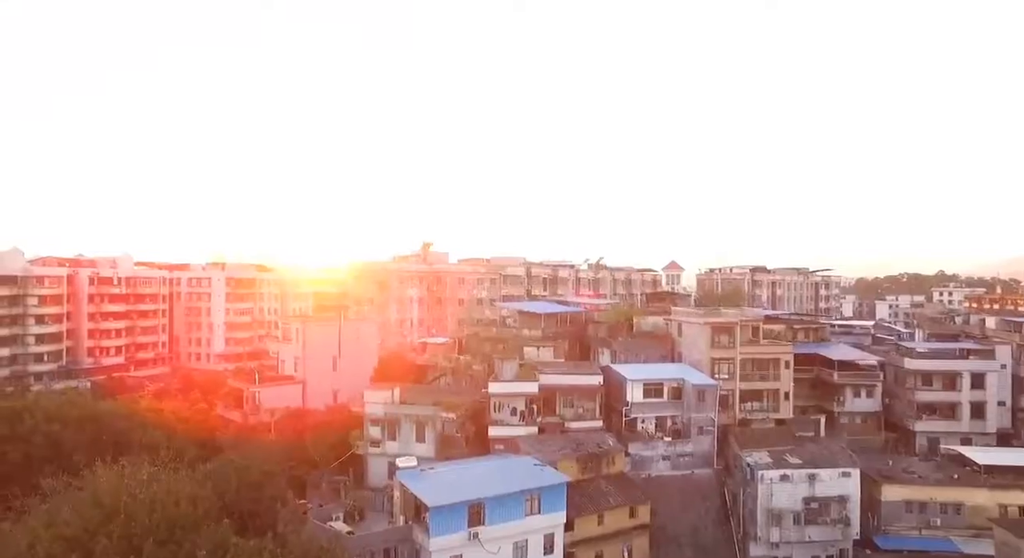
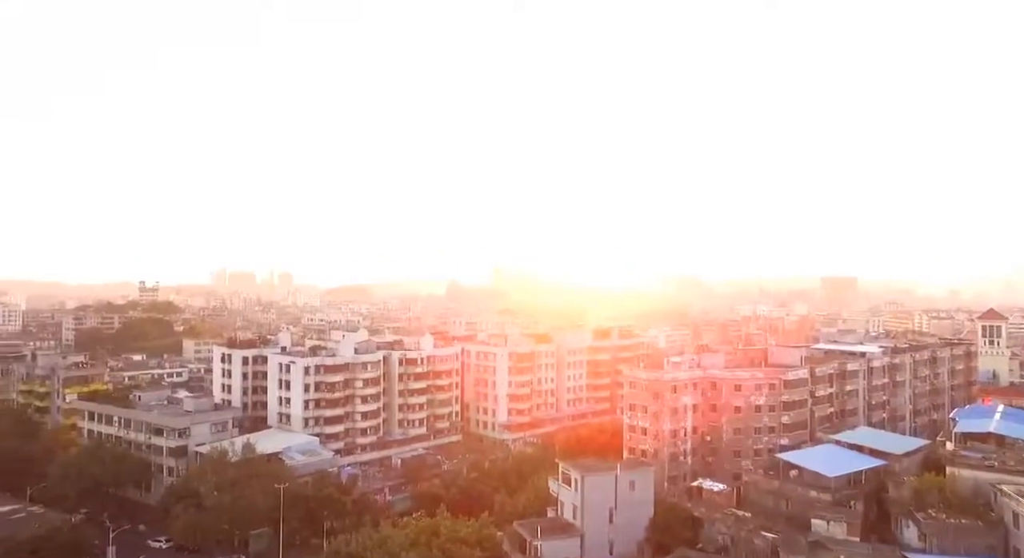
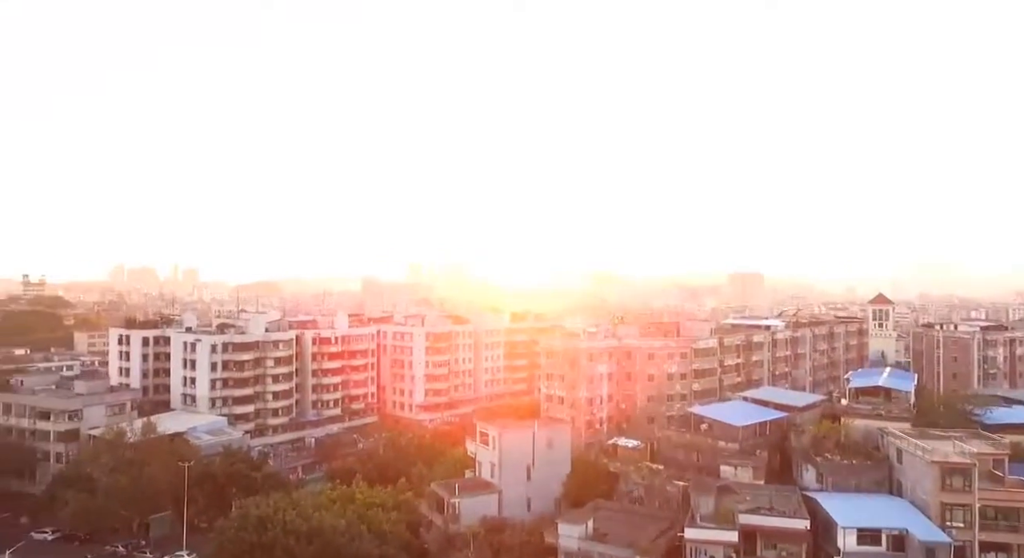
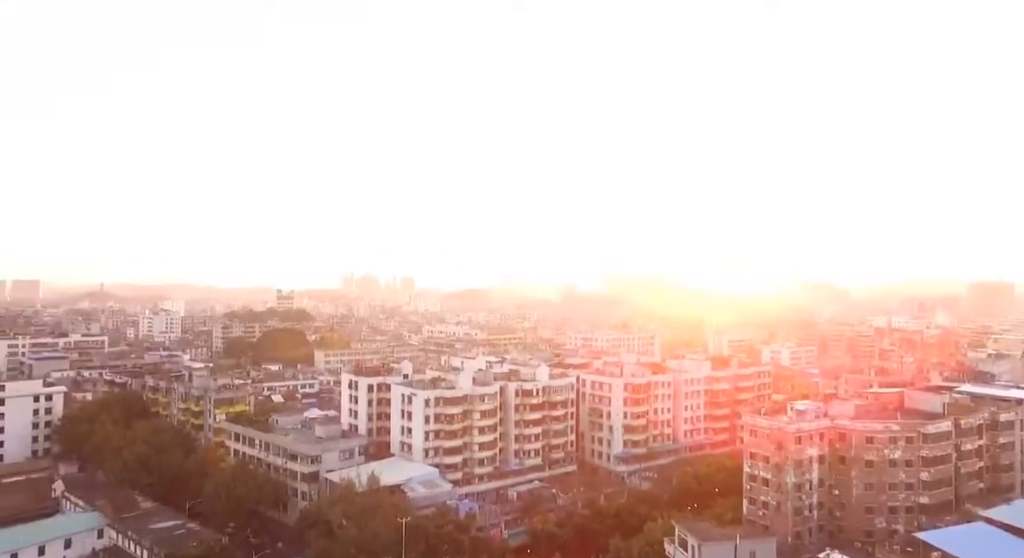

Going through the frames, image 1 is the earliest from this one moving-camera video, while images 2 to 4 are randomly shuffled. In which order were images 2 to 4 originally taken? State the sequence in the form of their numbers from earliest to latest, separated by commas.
3, 2, 4
